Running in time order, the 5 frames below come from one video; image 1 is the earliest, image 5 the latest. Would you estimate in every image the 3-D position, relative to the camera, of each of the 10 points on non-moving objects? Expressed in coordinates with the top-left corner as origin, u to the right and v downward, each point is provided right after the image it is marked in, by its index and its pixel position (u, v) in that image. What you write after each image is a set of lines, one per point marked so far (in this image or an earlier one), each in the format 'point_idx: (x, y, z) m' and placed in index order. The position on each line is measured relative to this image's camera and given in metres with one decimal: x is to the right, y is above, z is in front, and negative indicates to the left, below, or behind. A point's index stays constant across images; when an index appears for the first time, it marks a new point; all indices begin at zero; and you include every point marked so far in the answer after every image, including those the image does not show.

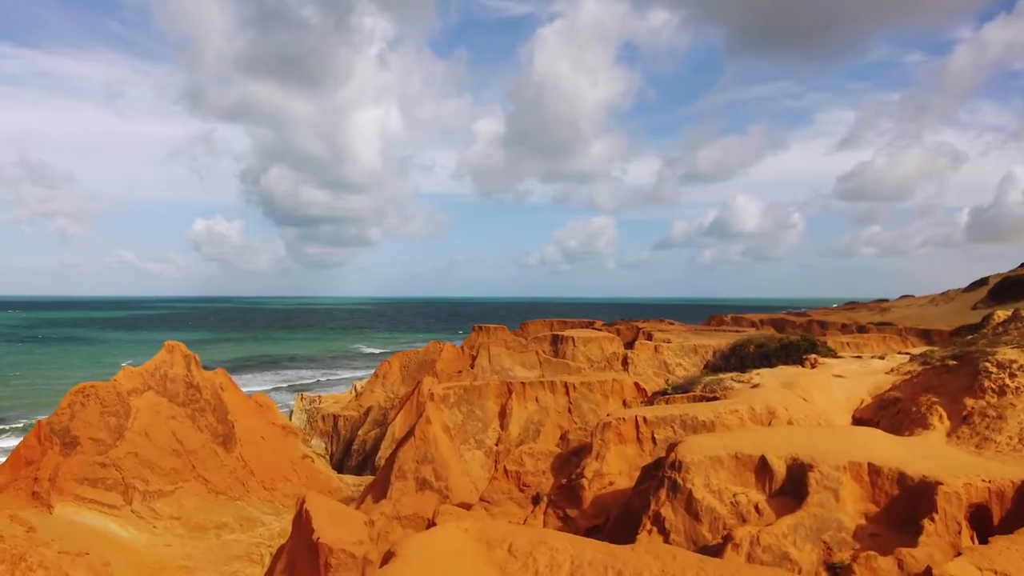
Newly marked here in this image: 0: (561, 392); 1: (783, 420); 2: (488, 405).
0: (+1.1, -2.5, +14.6) m
1: (+4.5, -2.2, +10.3) m
2: (-0.6, -2.7, +14.4) m
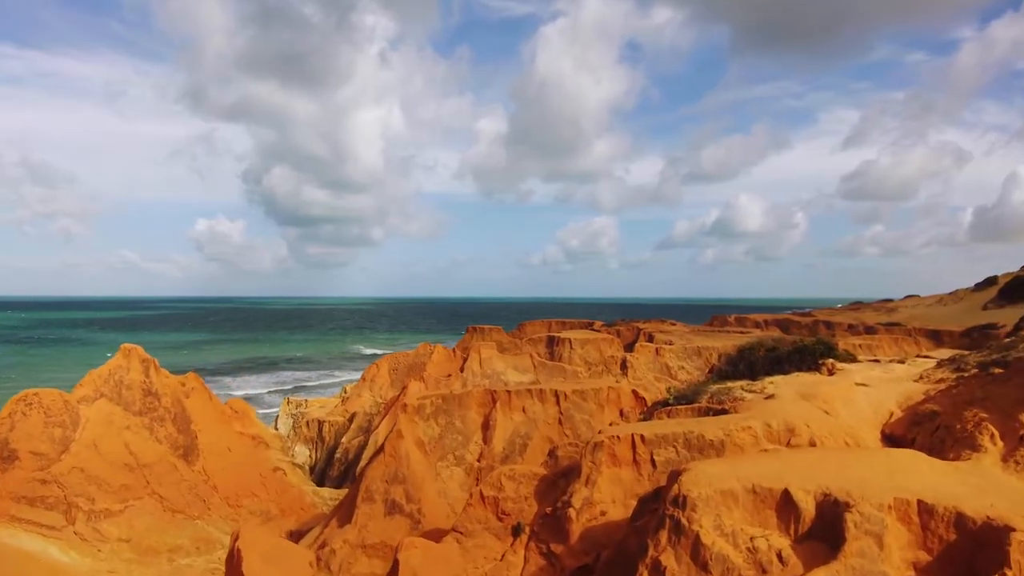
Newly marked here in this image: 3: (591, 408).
0: (+0.8, -2.4, +13.2) m
1: (+4.2, -2.2, +8.8) m
2: (-0.9, -2.7, +13.0) m
3: (+1.7, -2.6, +13.3) m
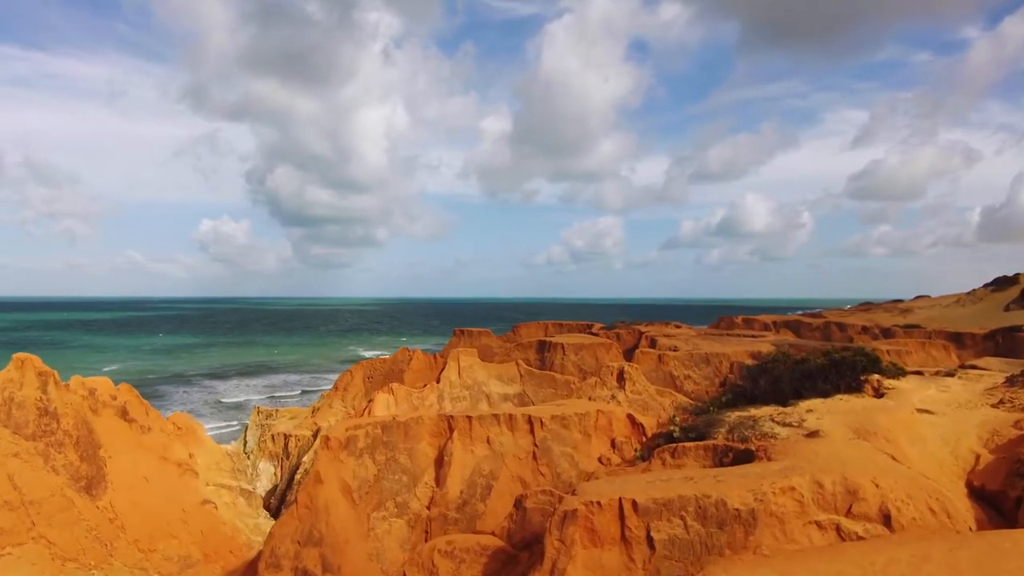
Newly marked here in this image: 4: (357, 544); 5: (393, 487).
0: (+0.2, -2.4, +10.4) m
1: (+3.5, -2.1, +6.0) m
2: (-1.5, -2.6, +10.2) m
3: (+1.1, -2.5, +10.5) m
4: (-2.2, -3.6, +8.8) m
5: (-1.8, -3.1, +9.7) m
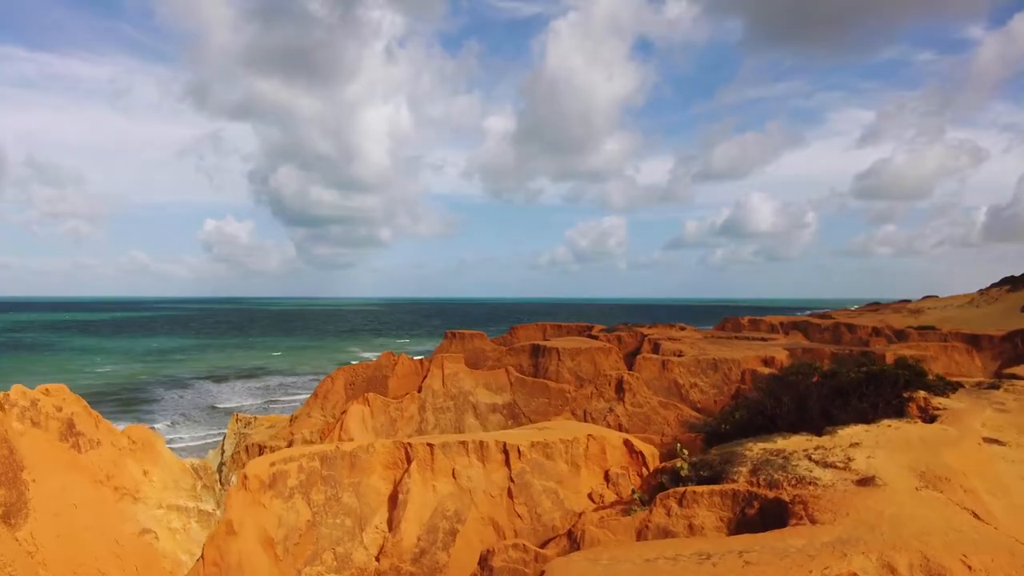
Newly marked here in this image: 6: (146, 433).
0: (-0.2, -2.4, +8.6) m
1: (+3.1, -2.1, +4.1) m
2: (-1.9, -2.6, +8.4) m
3: (+0.7, -2.5, +8.7) m
4: (-2.6, -3.6, +7.0) m
5: (-2.2, -3.1, +7.9) m
6: (-7.9, -3.1, +13.7) m
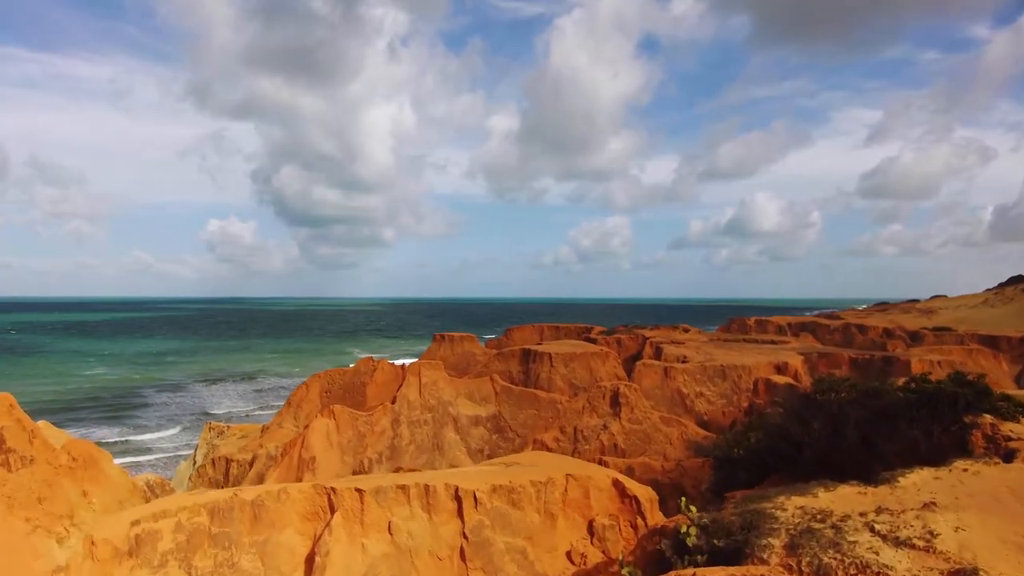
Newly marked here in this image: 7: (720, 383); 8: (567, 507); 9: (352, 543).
0: (-0.7, -2.4, +6.6) m
1: (+2.6, -2.1, +2.2) m
2: (-2.4, -2.6, +6.5) m
3: (+0.2, -2.5, +6.7) m
4: (-3.1, -3.6, +5.1) m
5: (-2.7, -3.1, +6.0) m
6: (-8.3, -3.1, +11.8) m
7: (+5.7, -2.6, +16.9) m
8: (+0.6, -2.4, +6.9) m
9: (-1.6, -2.6, +6.4) m
